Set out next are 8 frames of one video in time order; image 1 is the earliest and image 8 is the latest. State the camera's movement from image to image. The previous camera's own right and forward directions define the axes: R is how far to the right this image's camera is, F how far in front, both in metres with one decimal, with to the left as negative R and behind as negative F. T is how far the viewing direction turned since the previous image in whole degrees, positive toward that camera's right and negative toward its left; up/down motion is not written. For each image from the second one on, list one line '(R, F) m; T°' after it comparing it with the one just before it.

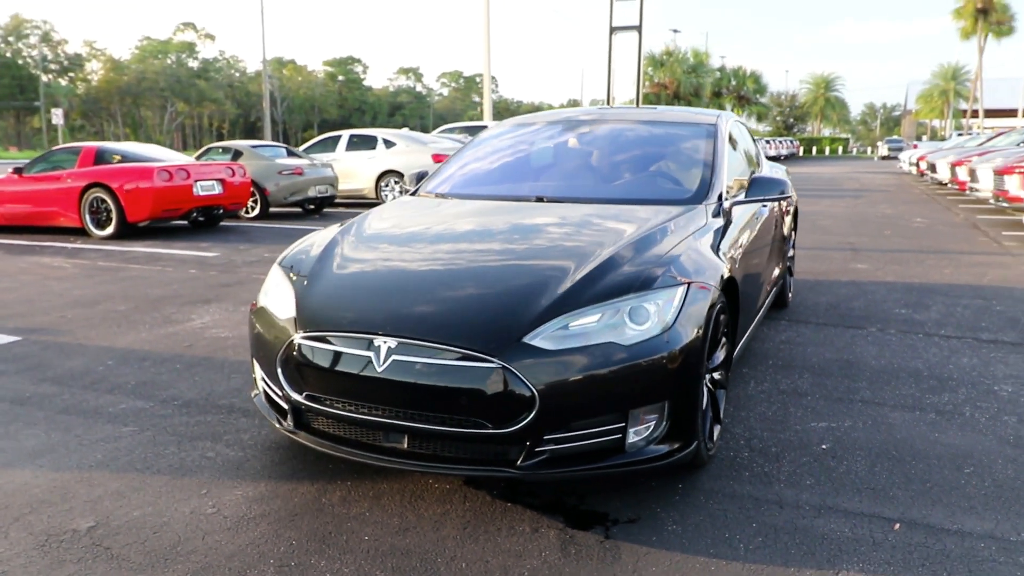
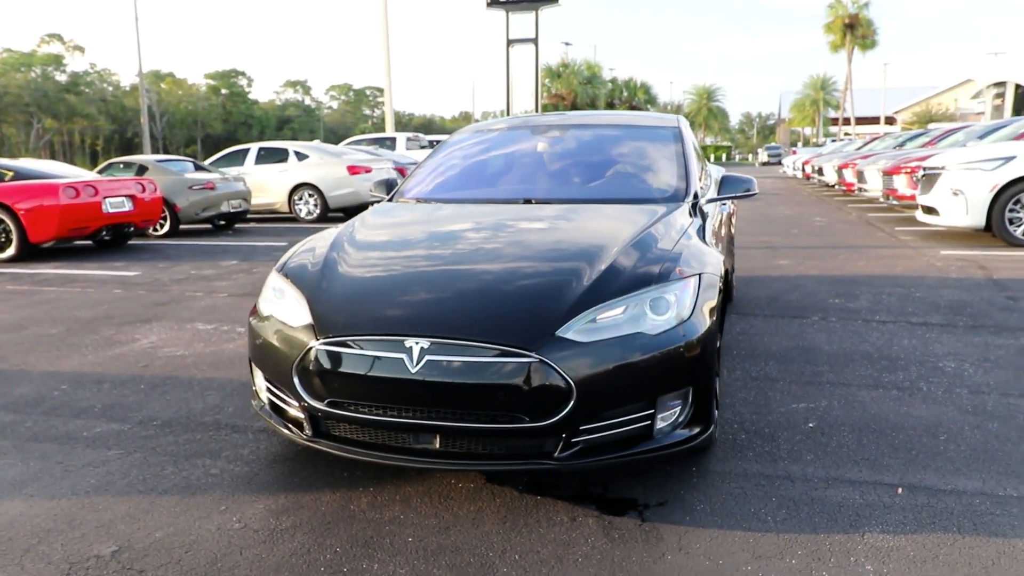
(-0.5, 0.0) m; +7°
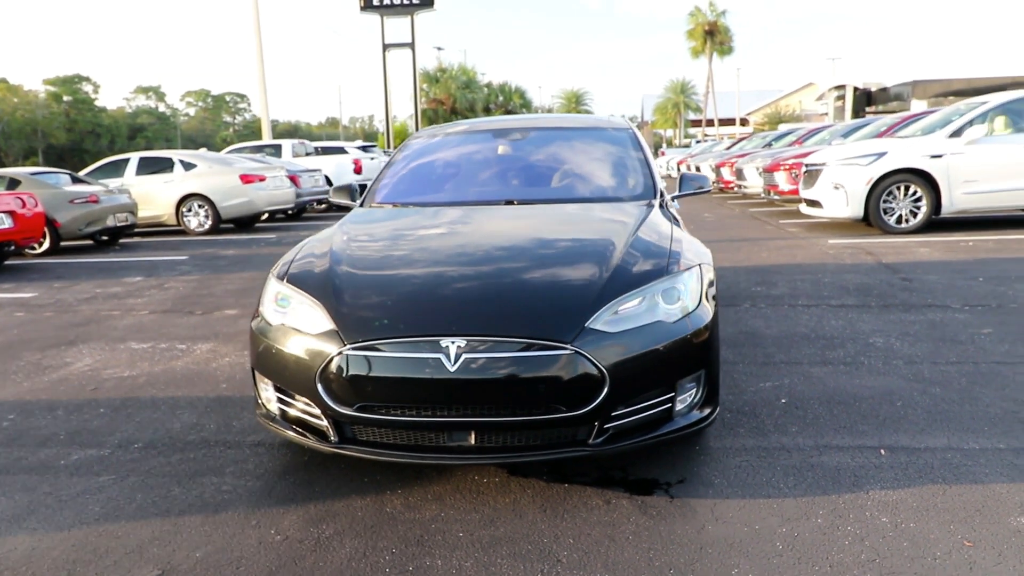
(-0.6, -0.1) m; +9°
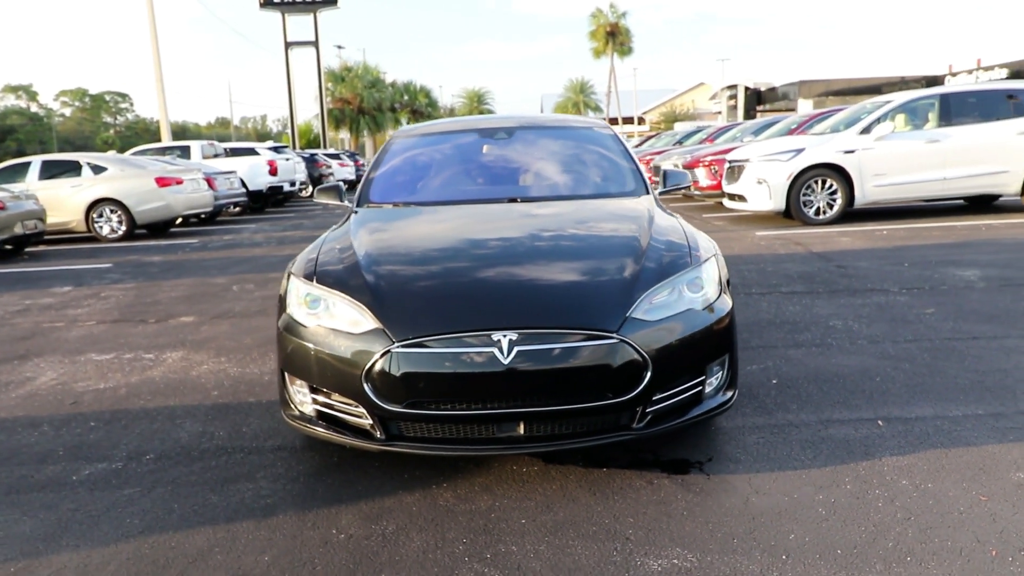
(-0.5, -0.1) m; +7°
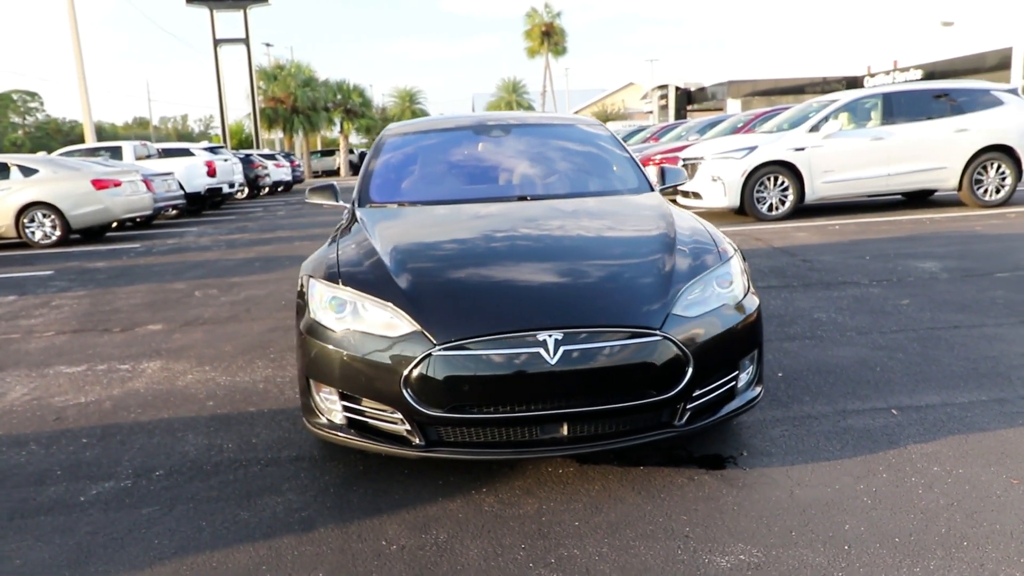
(-0.4, +0.1) m; +5°
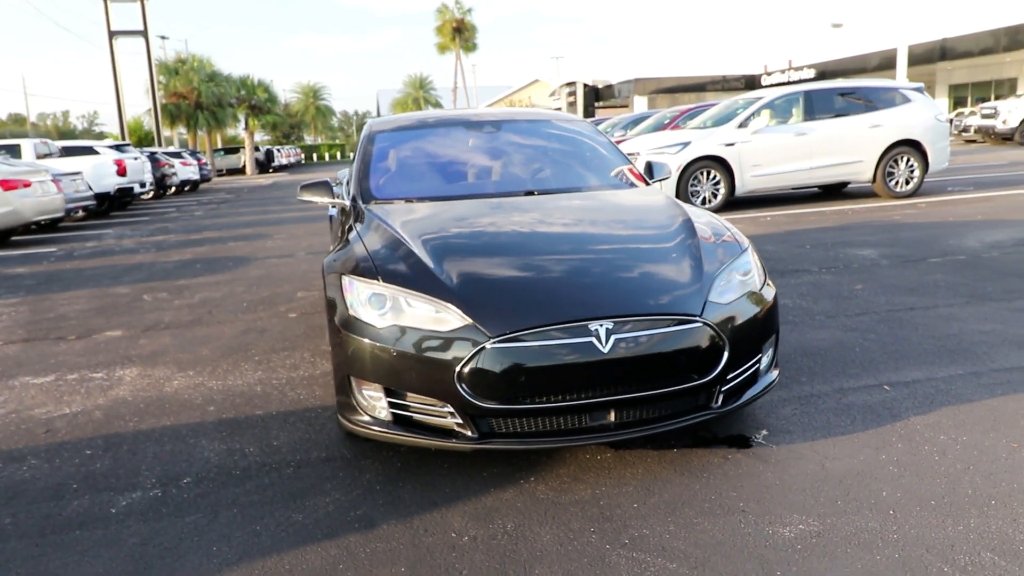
(-0.5, 0.0) m; +7°
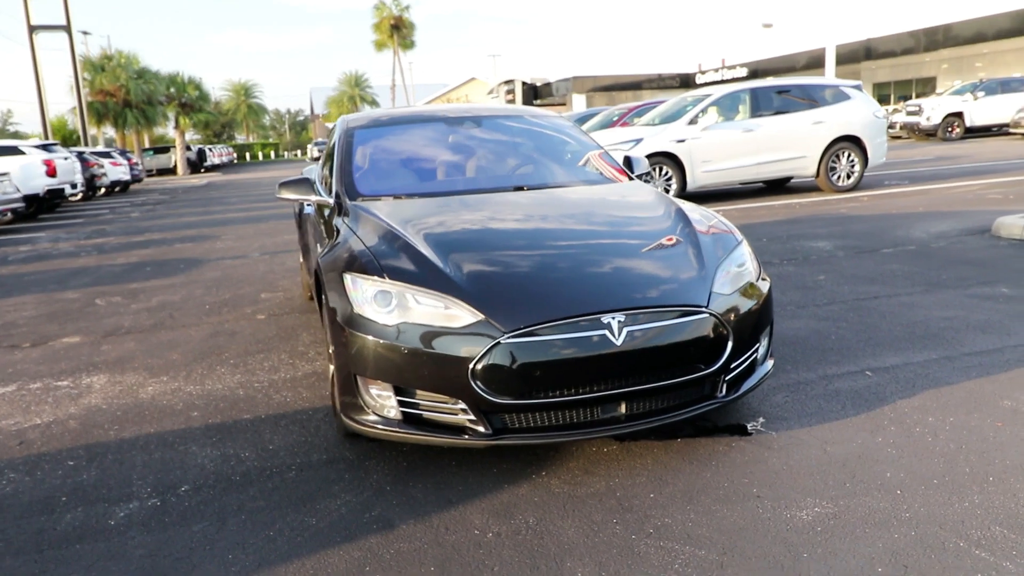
(-0.3, 0.0) m; +4°
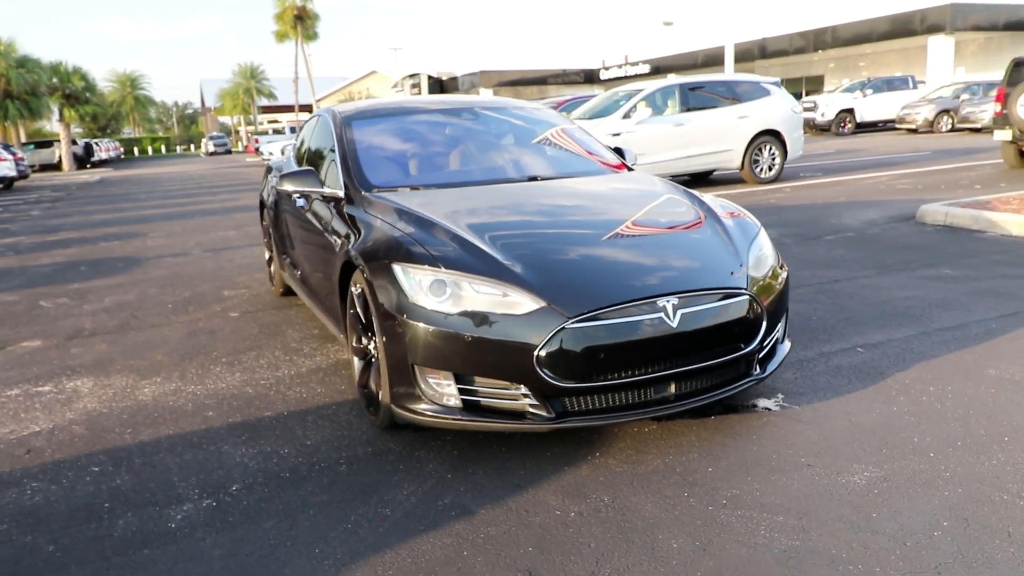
(-0.6, 0.0) m; +7°
